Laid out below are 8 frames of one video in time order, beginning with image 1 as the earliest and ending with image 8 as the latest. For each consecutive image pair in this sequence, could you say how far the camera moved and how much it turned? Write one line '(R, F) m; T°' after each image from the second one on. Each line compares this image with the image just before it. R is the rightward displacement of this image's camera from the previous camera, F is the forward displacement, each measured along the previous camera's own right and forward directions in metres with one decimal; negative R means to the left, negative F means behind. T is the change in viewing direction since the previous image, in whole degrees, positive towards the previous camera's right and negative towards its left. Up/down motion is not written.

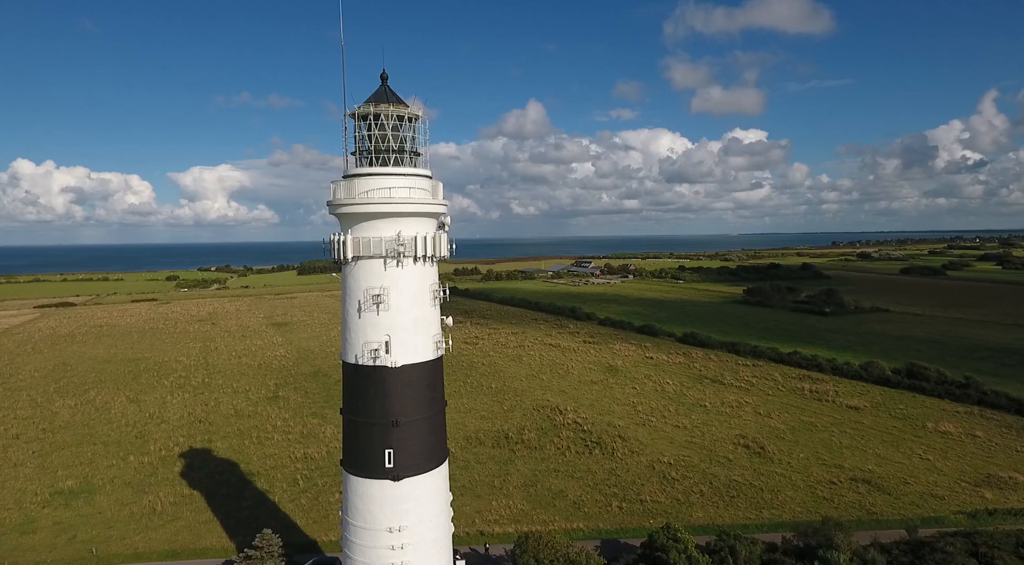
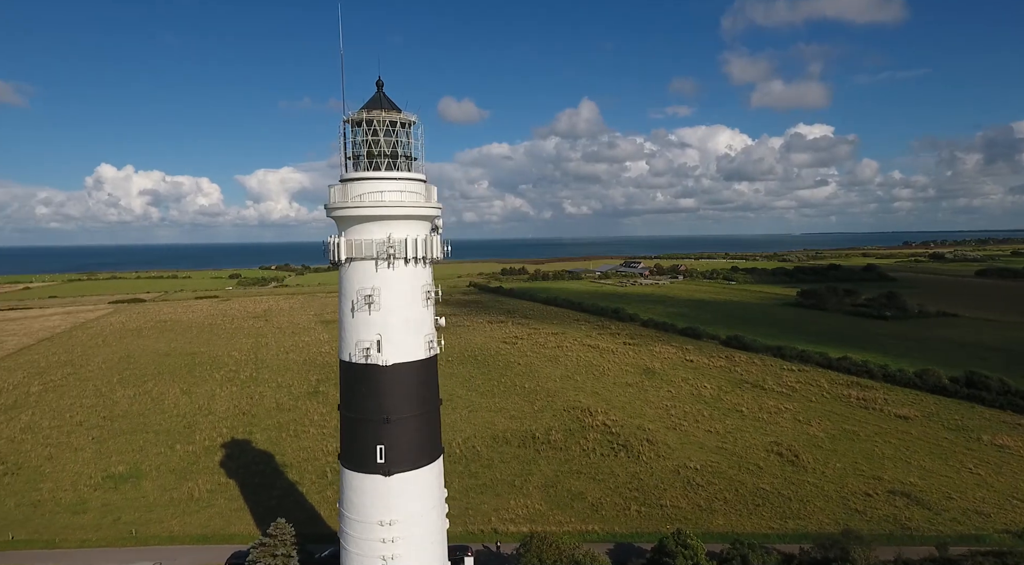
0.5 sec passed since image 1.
(+1.7, -0.4) m; -5°
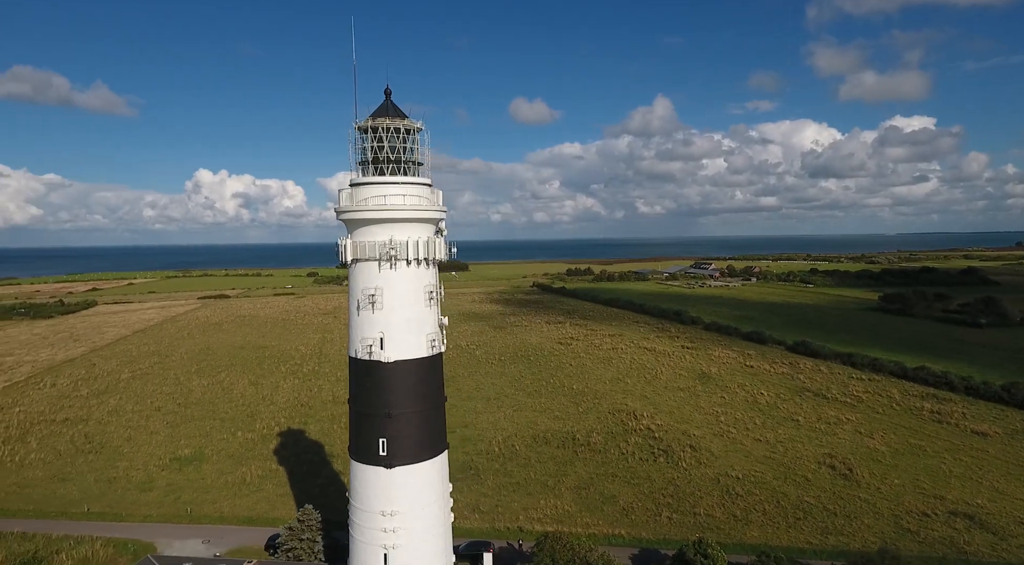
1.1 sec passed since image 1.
(+2.0, -0.4) m; -7°
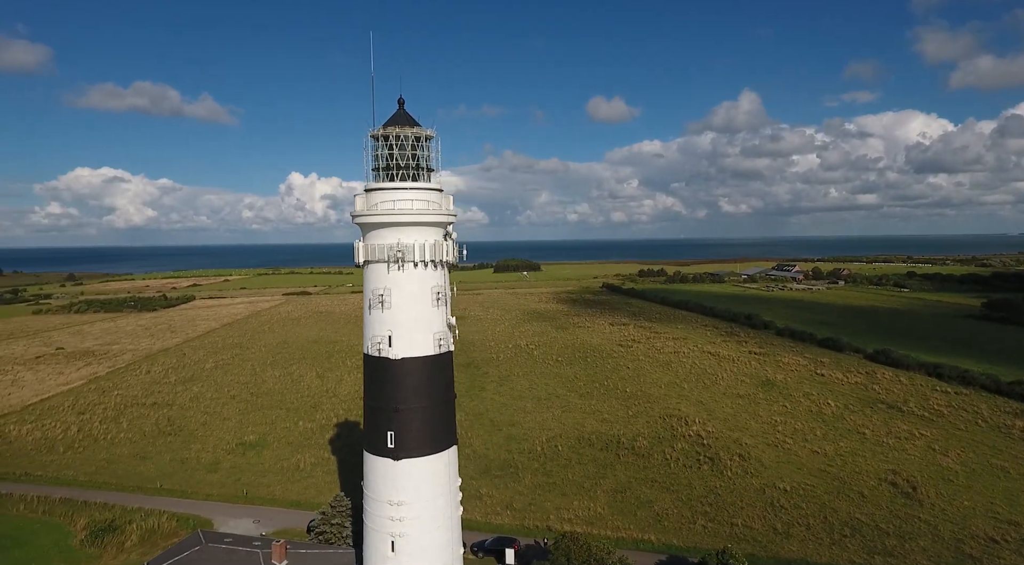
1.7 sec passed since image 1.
(+2.2, -0.4) m; -8°
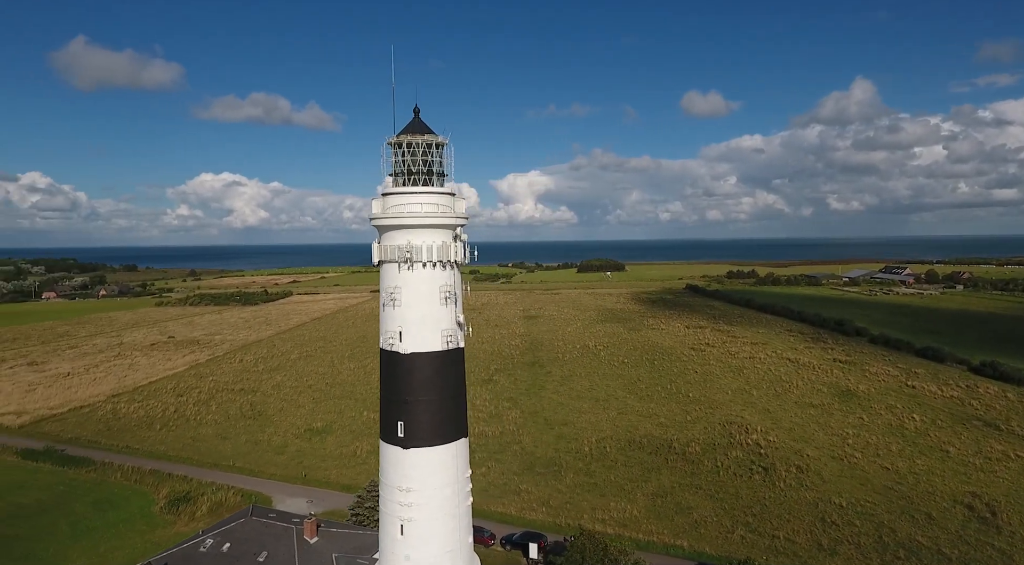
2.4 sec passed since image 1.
(+2.6, -0.4) m; -9°
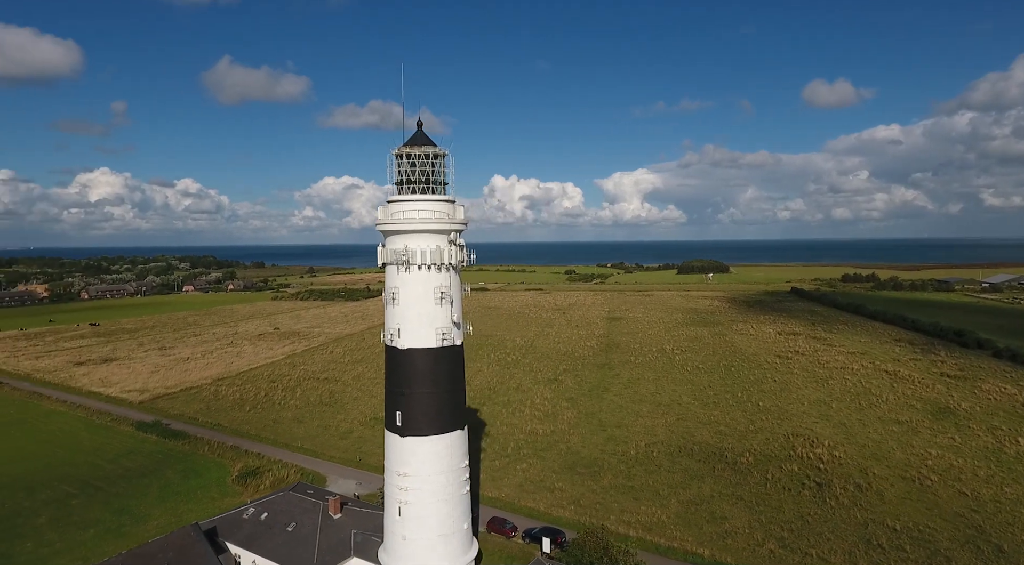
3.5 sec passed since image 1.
(+3.6, -0.6) m; -10°
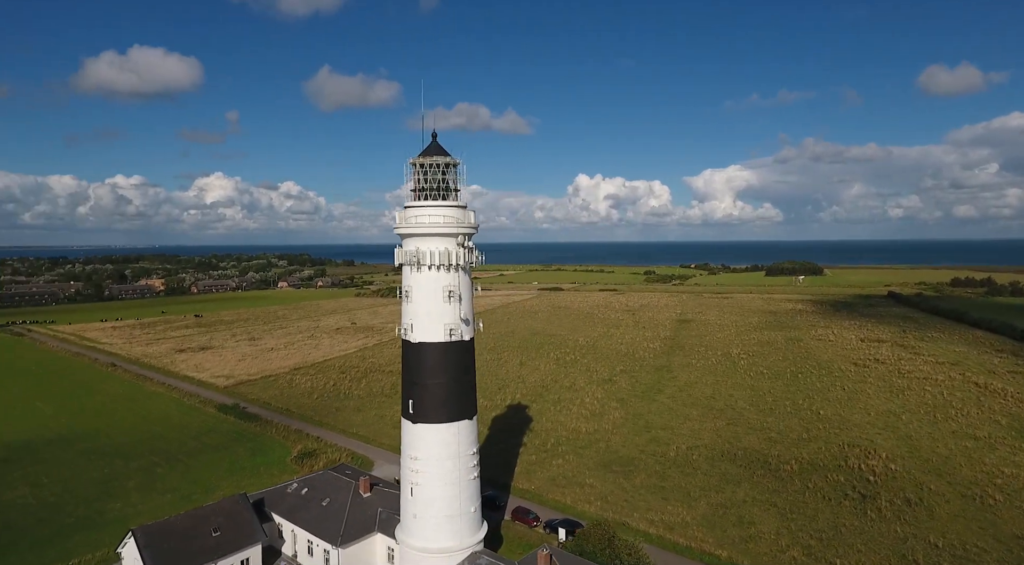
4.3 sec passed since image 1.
(+2.6, -0.9) m; -8°
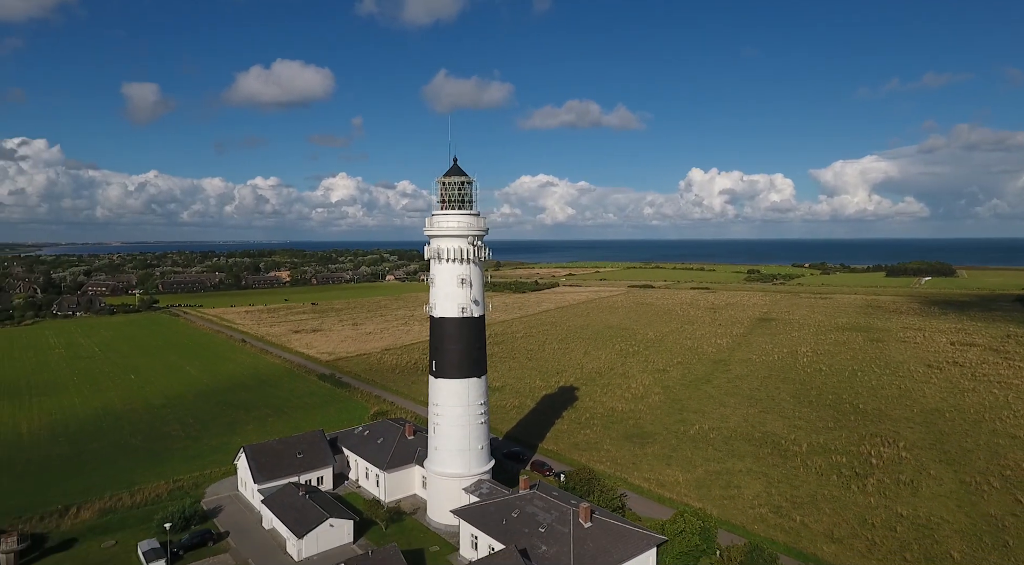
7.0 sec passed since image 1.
(+4.5, -5.3) m; -10°
